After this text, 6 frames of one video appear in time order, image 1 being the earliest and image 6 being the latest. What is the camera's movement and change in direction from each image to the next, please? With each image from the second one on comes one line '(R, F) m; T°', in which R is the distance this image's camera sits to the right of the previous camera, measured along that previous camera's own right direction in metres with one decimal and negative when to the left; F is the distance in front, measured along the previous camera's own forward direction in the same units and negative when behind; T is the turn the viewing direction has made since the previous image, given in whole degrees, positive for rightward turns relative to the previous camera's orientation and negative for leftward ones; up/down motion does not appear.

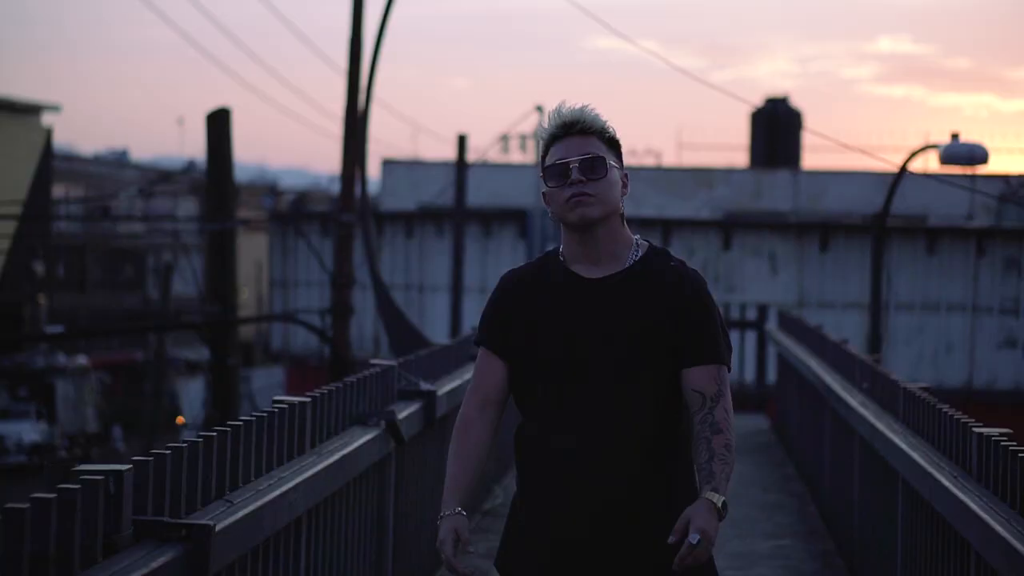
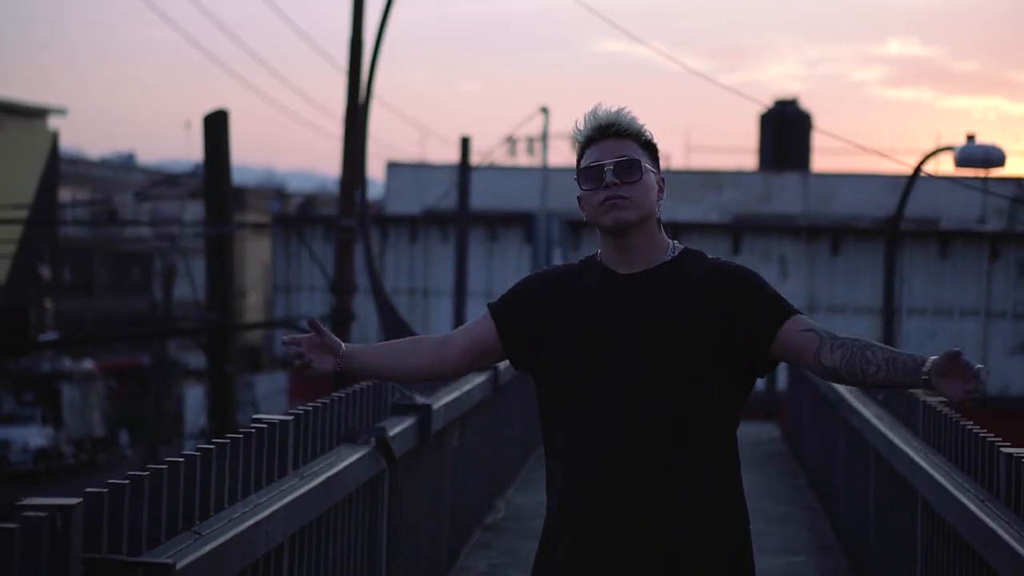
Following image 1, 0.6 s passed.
(0.0, +0.3) m; 0°
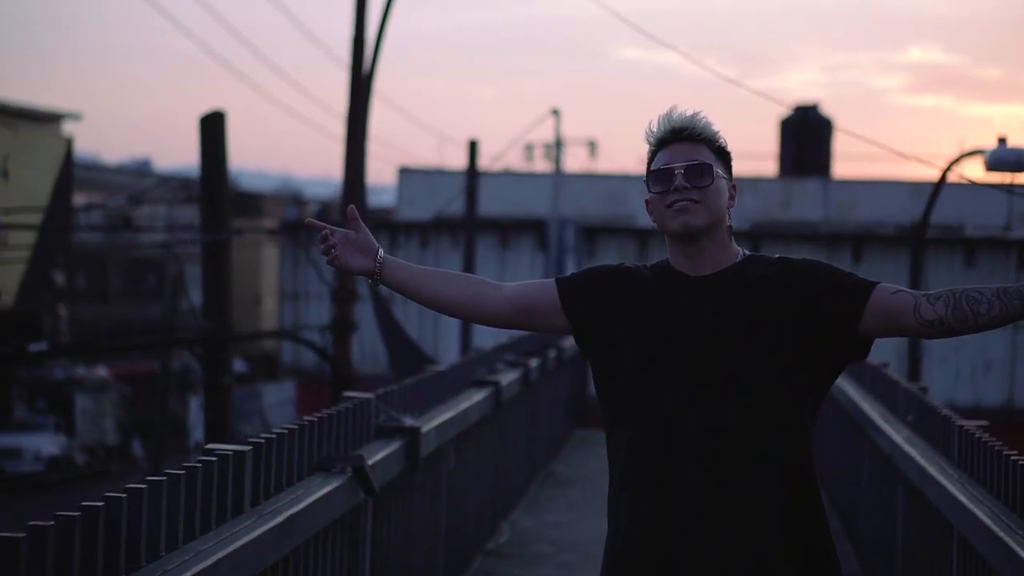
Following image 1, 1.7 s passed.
(+0.1, +0.5) m; -1°
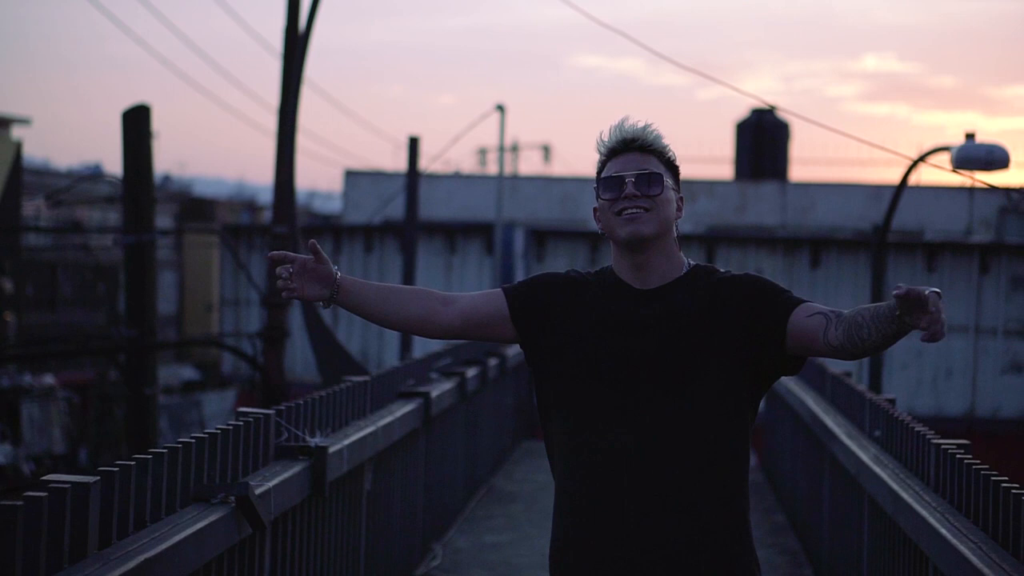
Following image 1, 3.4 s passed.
(+0.1, +0.7) m; +1°
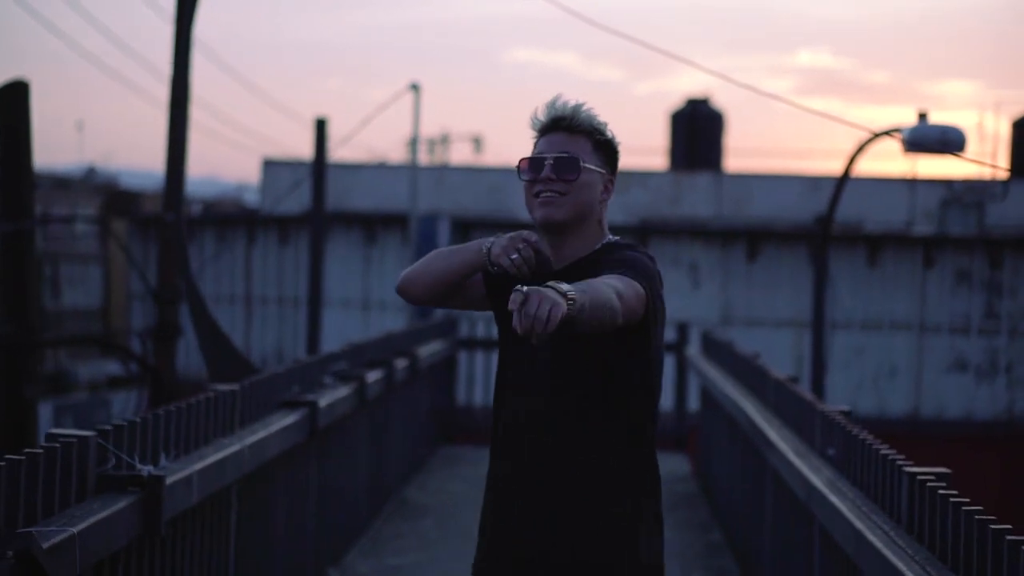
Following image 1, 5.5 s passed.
(+0.1, +0.9) m; +2°
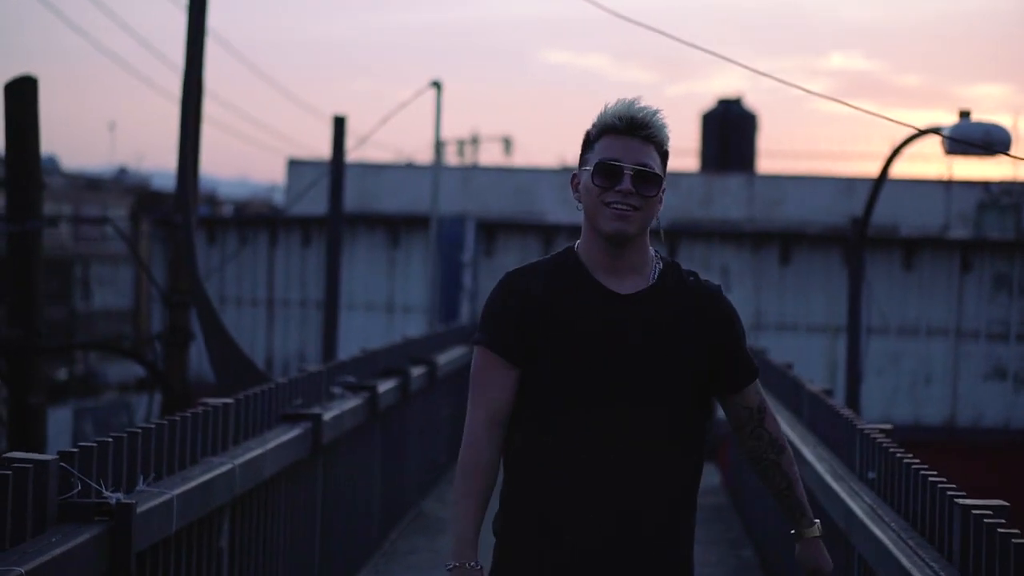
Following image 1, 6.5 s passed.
(0.0, +0.4) m; -1°
